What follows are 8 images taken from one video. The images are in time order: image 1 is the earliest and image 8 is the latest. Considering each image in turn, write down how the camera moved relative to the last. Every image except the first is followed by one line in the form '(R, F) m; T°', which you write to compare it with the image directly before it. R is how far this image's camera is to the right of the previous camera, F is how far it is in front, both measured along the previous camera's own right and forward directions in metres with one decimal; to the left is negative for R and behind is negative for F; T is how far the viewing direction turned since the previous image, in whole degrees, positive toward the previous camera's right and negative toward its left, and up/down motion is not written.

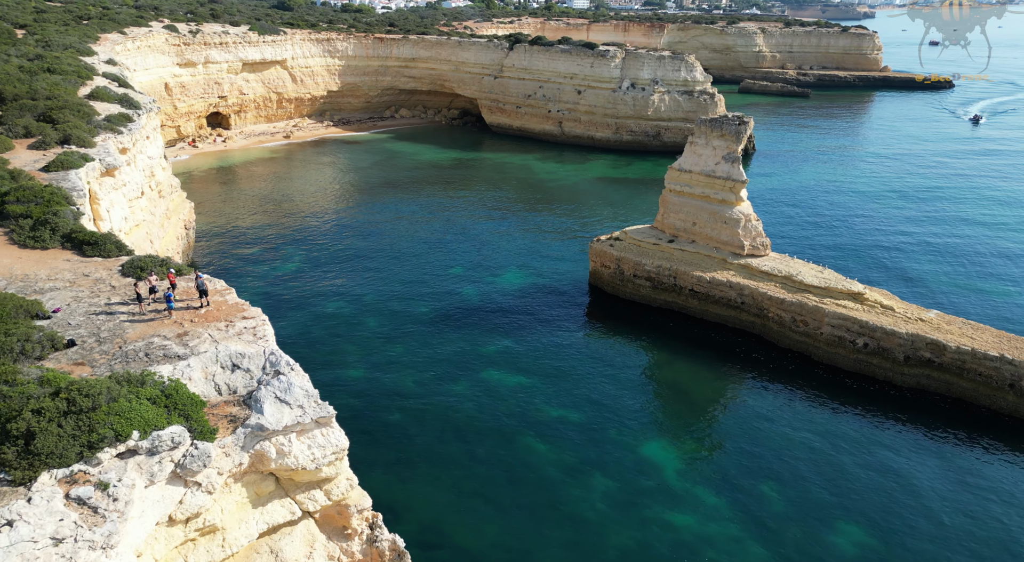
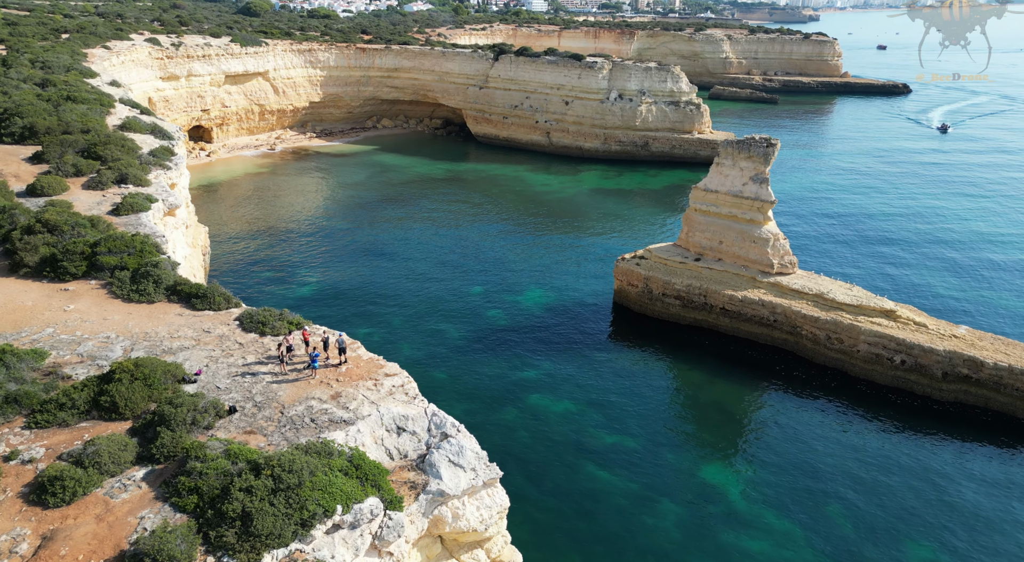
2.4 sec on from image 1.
(-4.0, -0.3) m; +3°
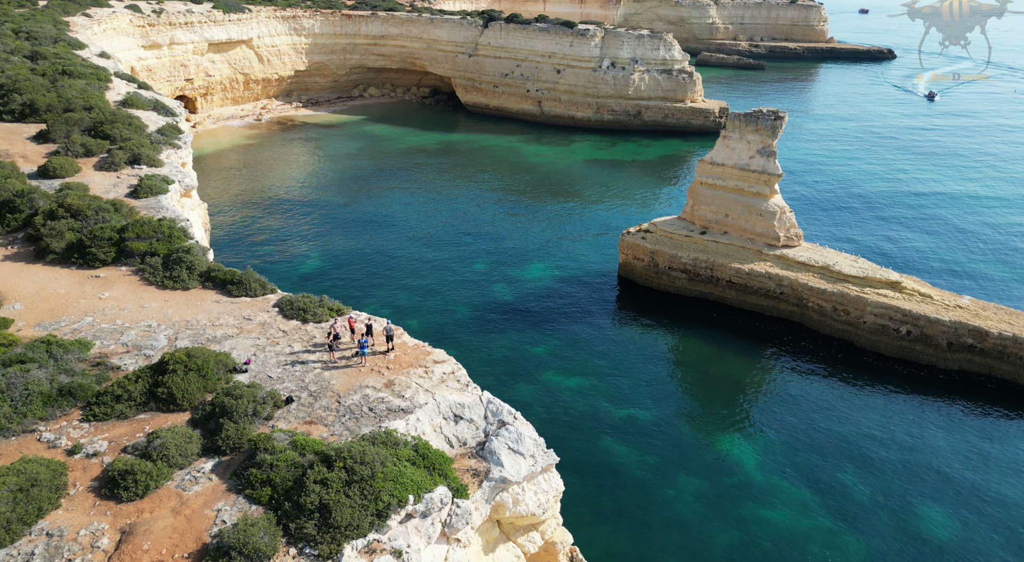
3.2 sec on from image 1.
(-1.5, -0.1) m; +1°
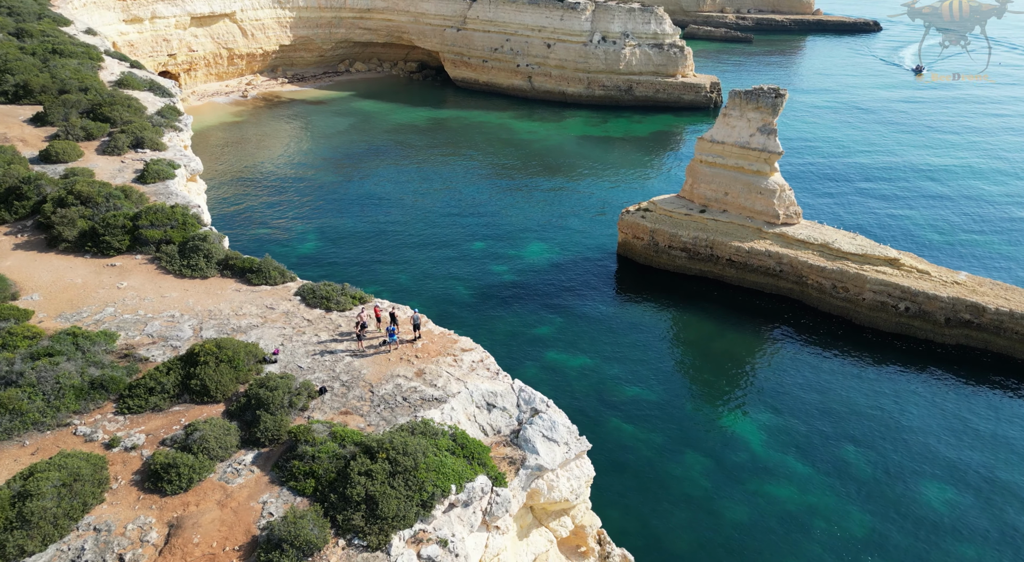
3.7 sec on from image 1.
(-1.0, -0.1) m; +1°
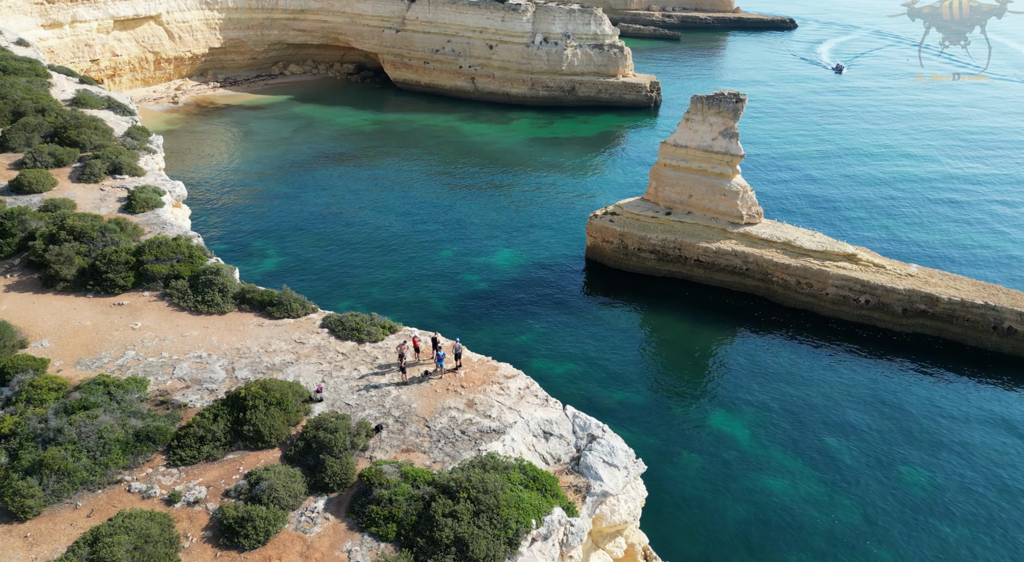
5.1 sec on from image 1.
(-2.5, -0.1) m; +5°
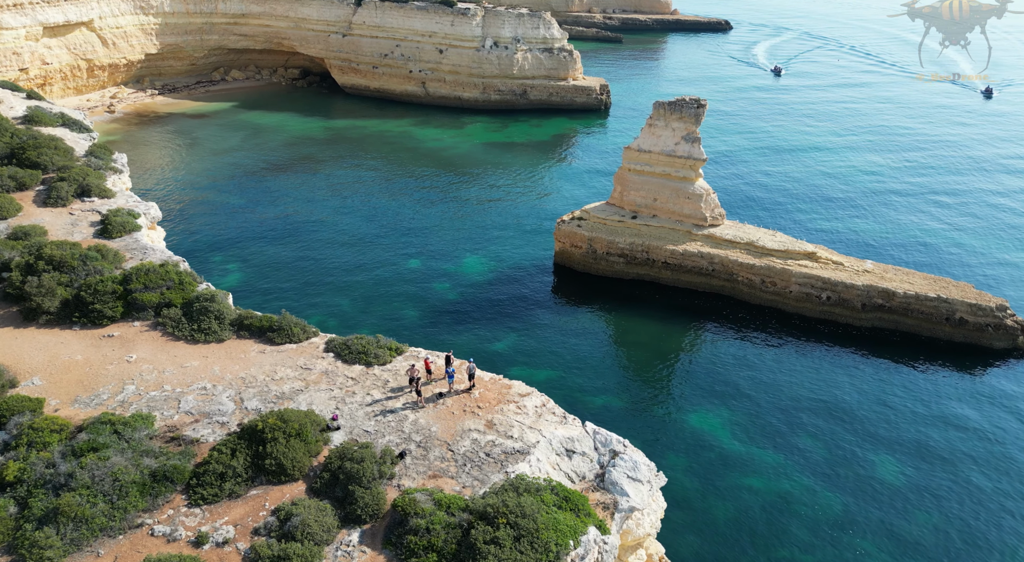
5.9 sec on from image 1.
(-1.5, 0.0) m; +4°
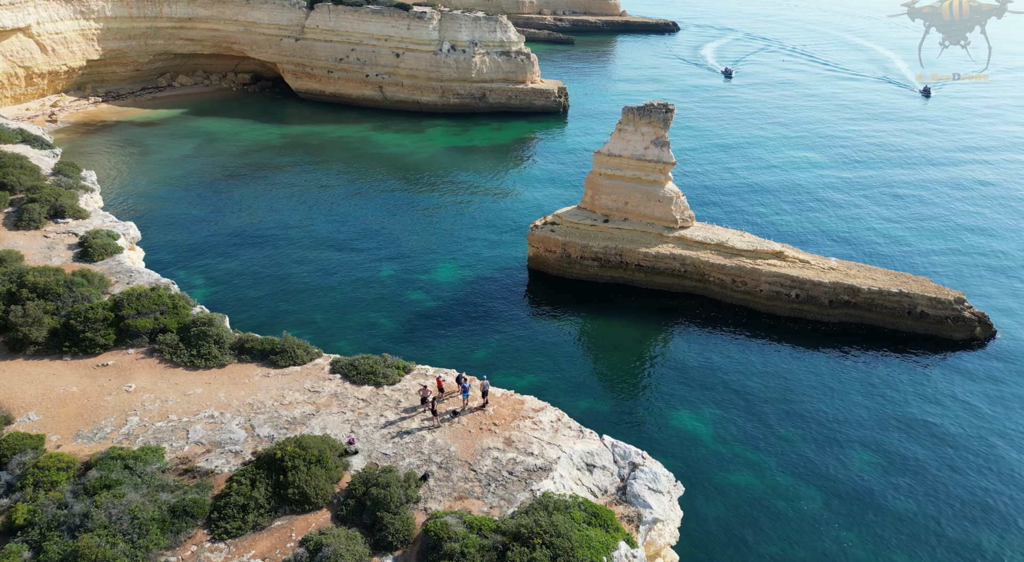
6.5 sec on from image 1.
(-1.3, 0.0) m; +4°
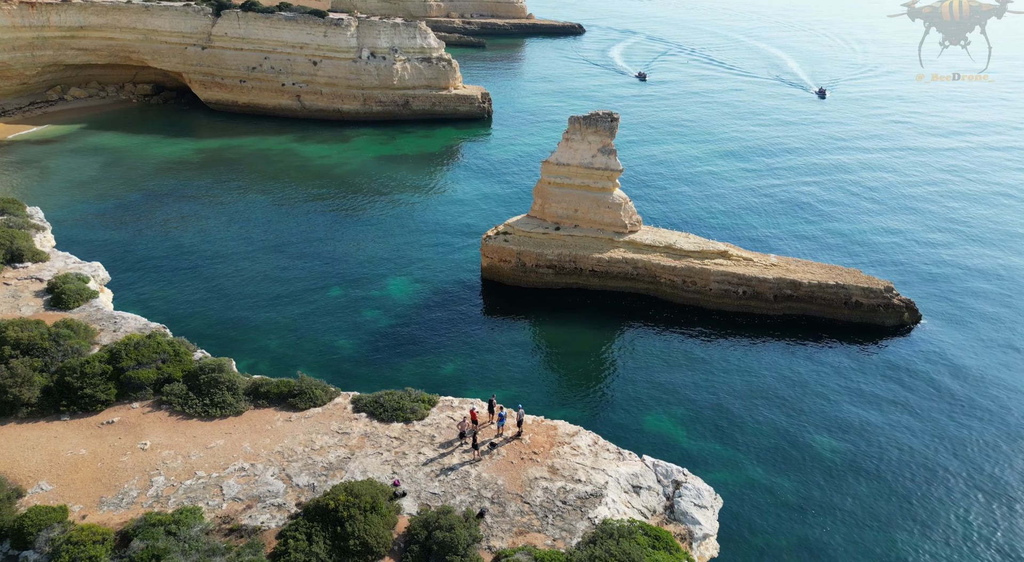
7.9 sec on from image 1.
(-2.8, +0.1) m; +7°
